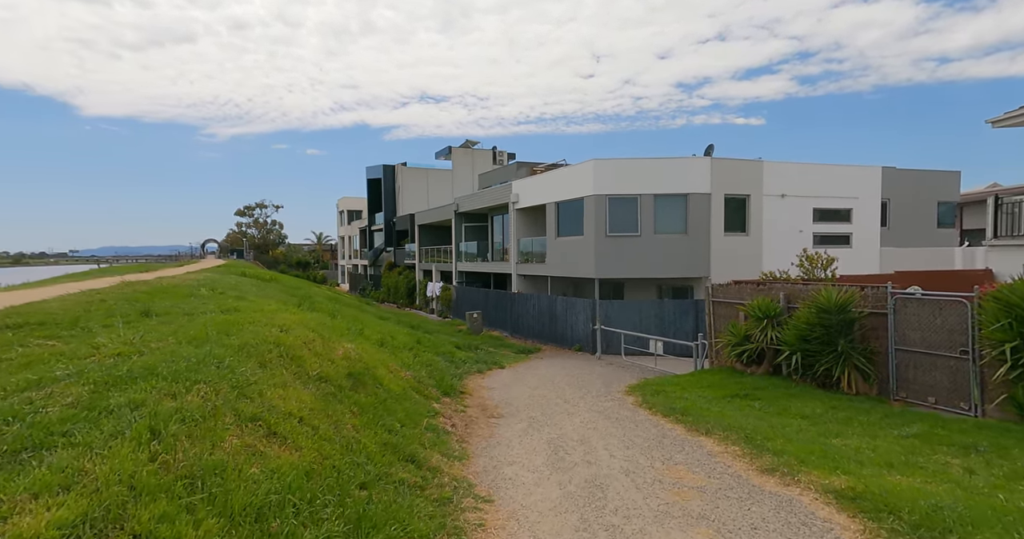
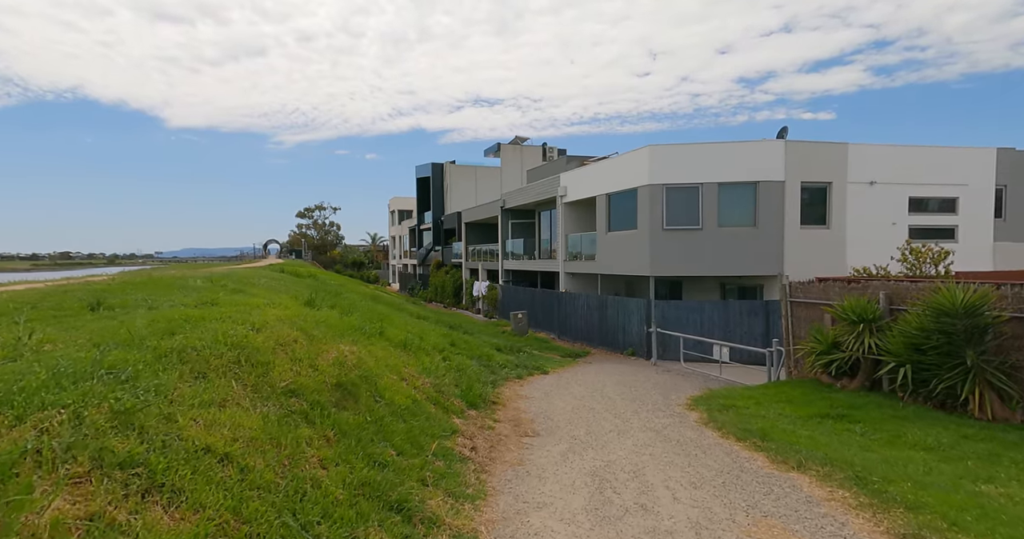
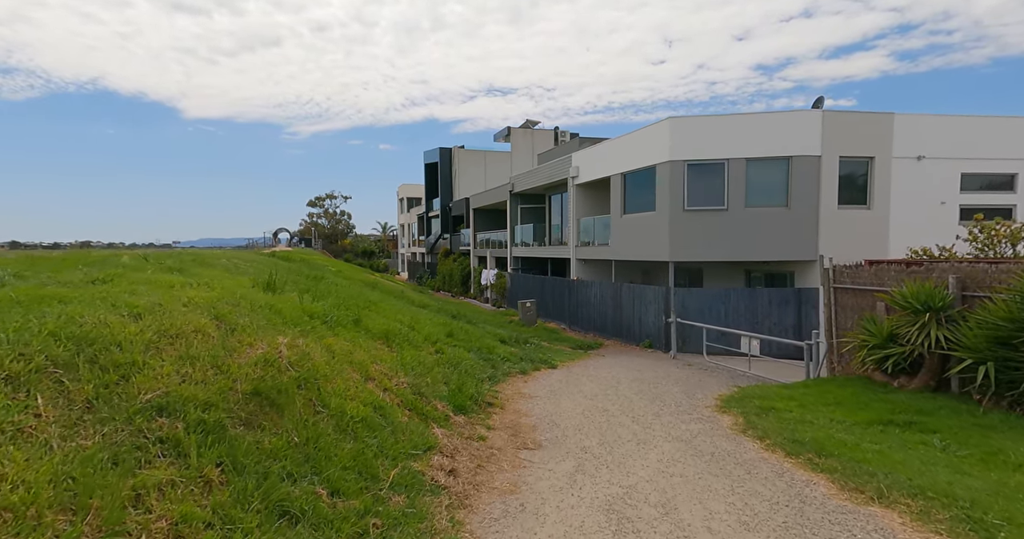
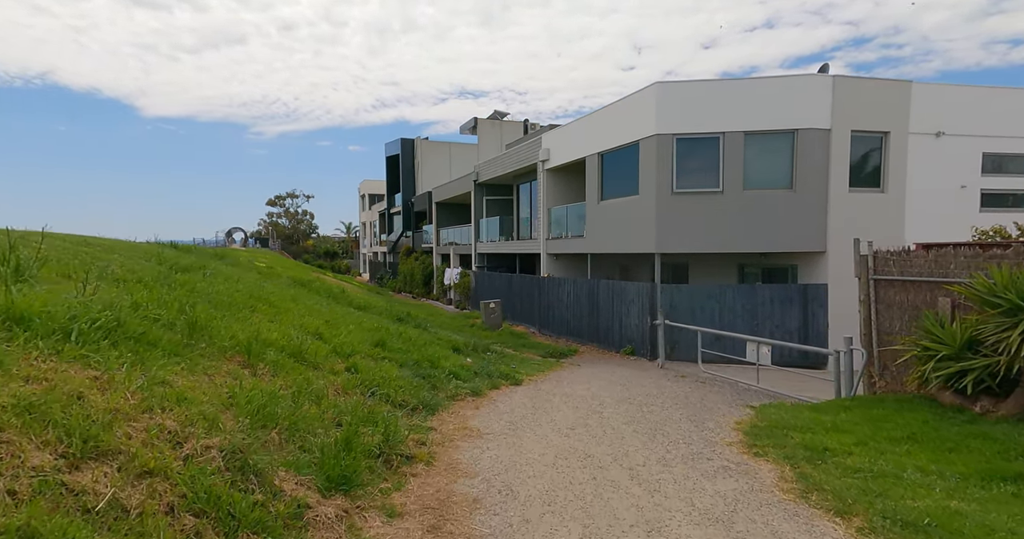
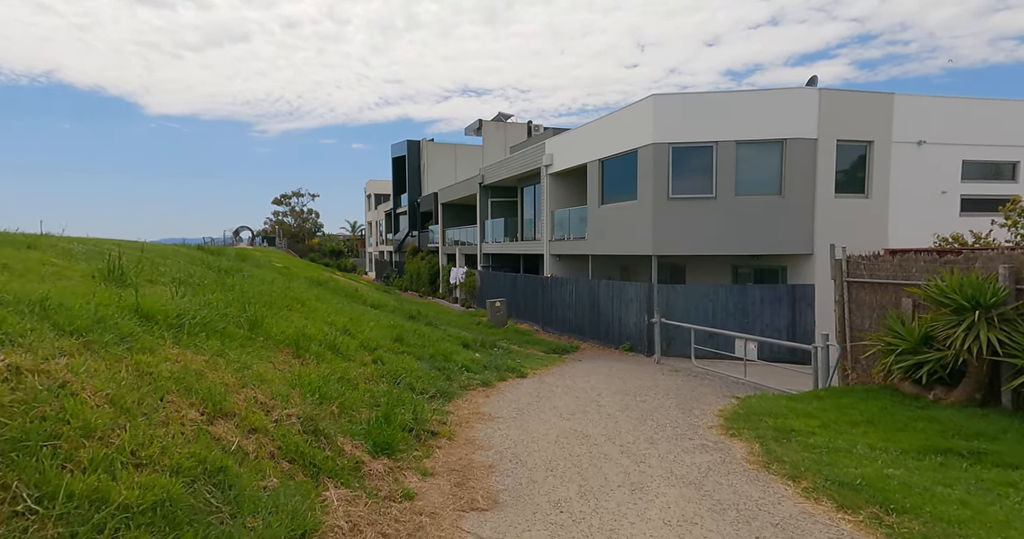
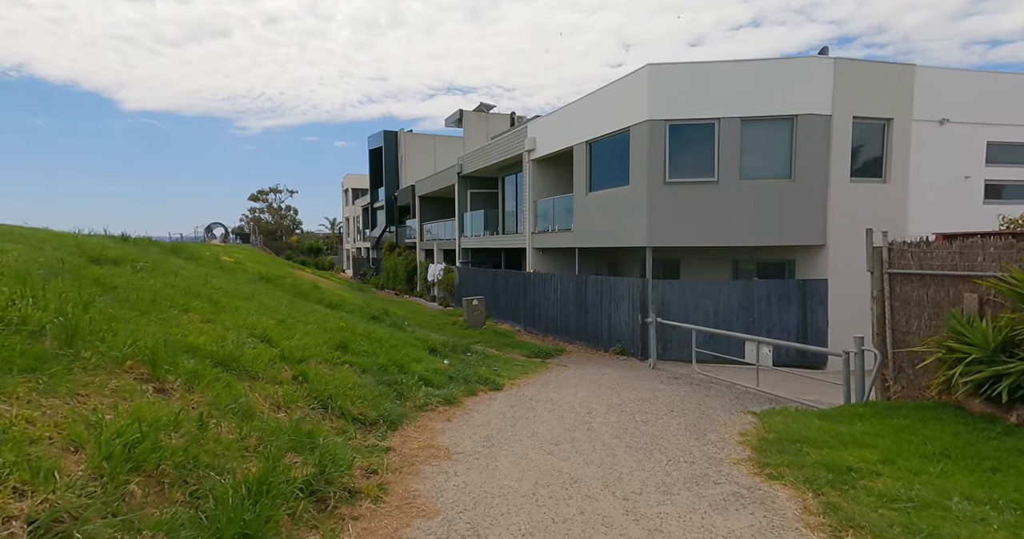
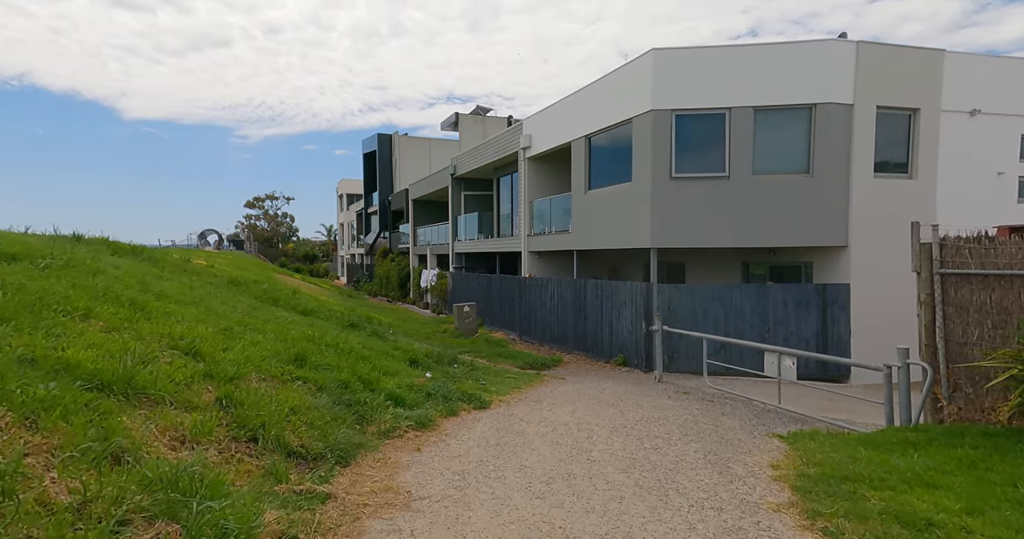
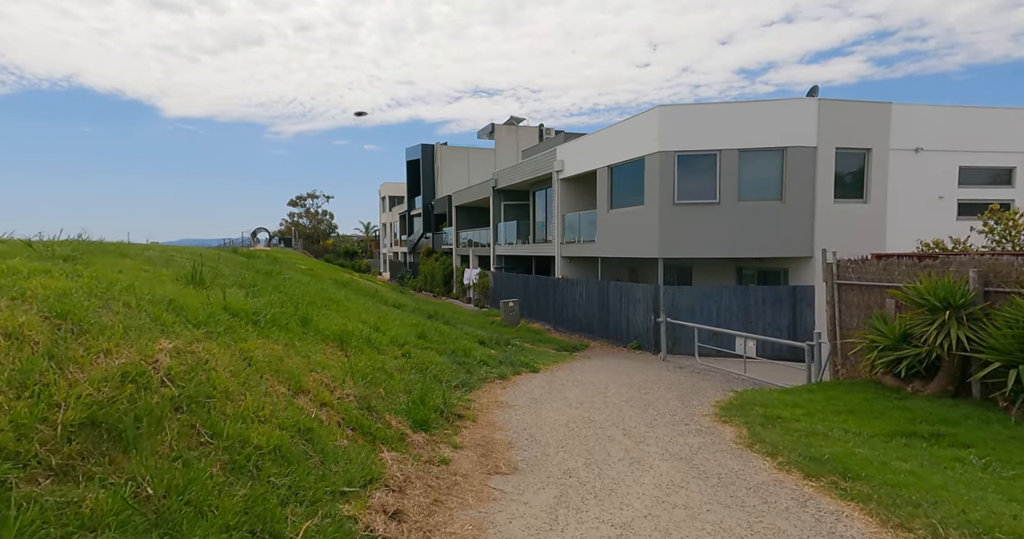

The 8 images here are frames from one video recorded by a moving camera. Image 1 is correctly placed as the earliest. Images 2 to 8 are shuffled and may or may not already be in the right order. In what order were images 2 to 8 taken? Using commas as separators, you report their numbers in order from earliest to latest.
2, 3, 8, 5, 4, 6, 7
